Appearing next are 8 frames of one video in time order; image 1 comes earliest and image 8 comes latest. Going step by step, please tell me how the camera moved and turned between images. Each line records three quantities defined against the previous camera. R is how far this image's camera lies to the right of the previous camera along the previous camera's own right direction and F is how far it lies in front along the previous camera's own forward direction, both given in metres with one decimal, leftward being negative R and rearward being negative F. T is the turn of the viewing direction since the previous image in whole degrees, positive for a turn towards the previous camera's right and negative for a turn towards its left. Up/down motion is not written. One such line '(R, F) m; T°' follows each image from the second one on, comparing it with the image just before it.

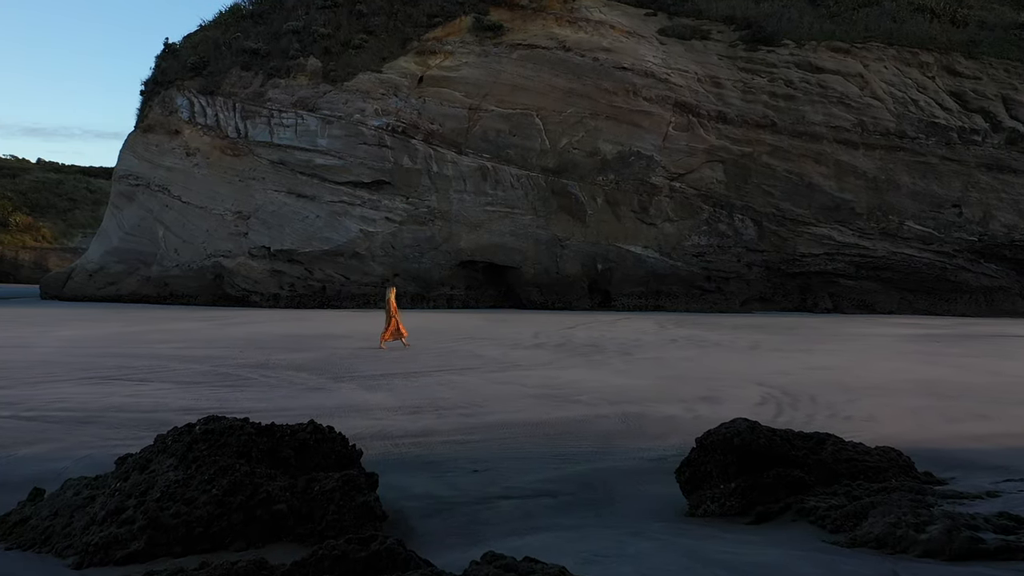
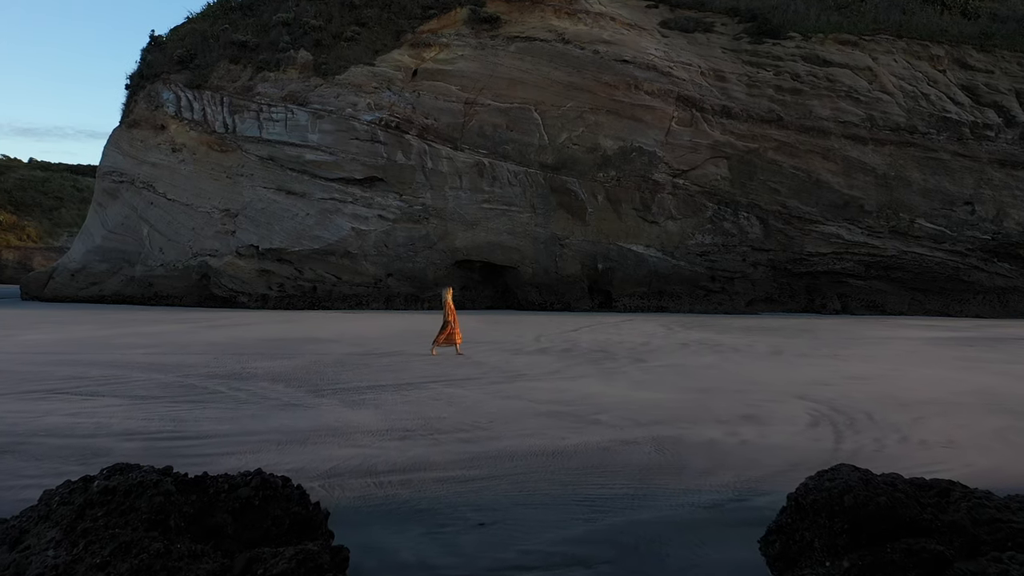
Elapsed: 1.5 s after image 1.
(0.0, +0.5) m; 0°
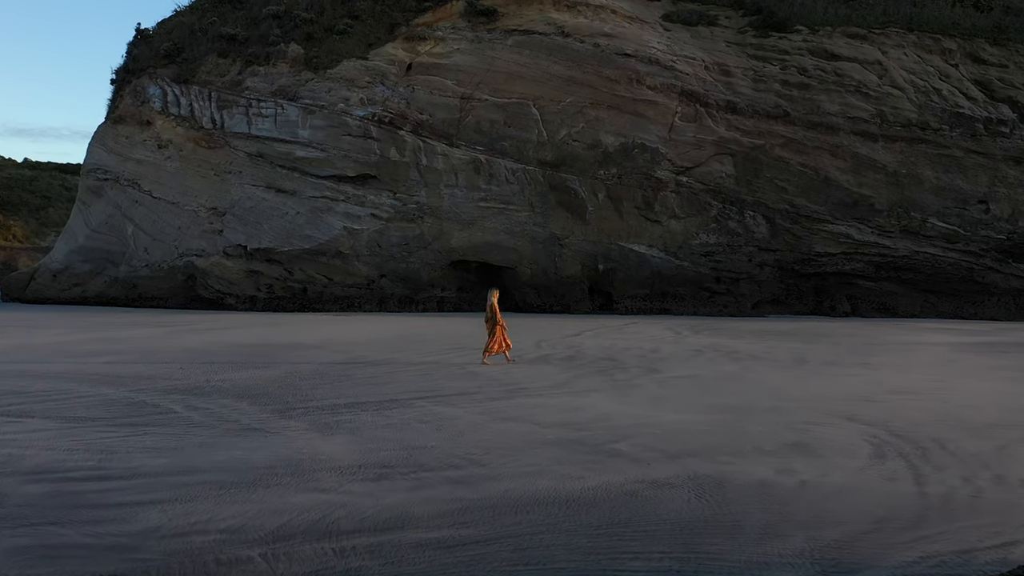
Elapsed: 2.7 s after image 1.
(0.0, +0.5) m; 0°
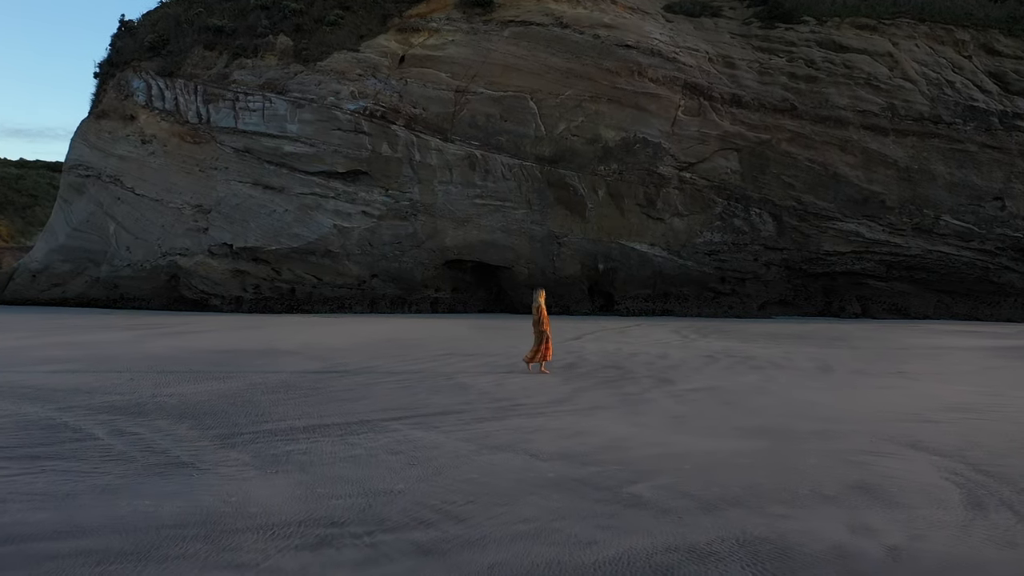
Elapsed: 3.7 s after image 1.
(0.0, +0.5) m; 0°
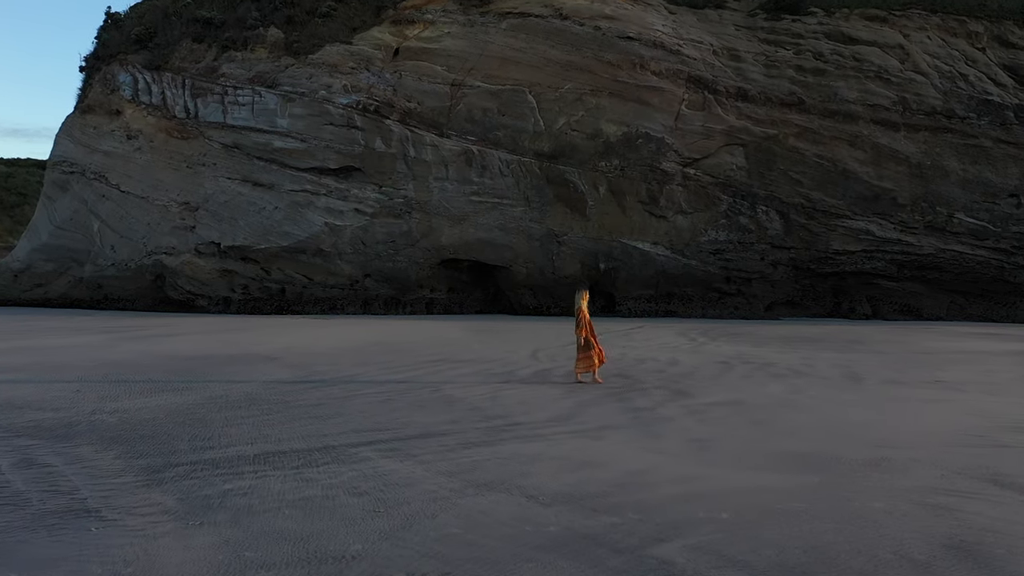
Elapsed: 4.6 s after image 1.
(0.0, +0.4) m; 0°
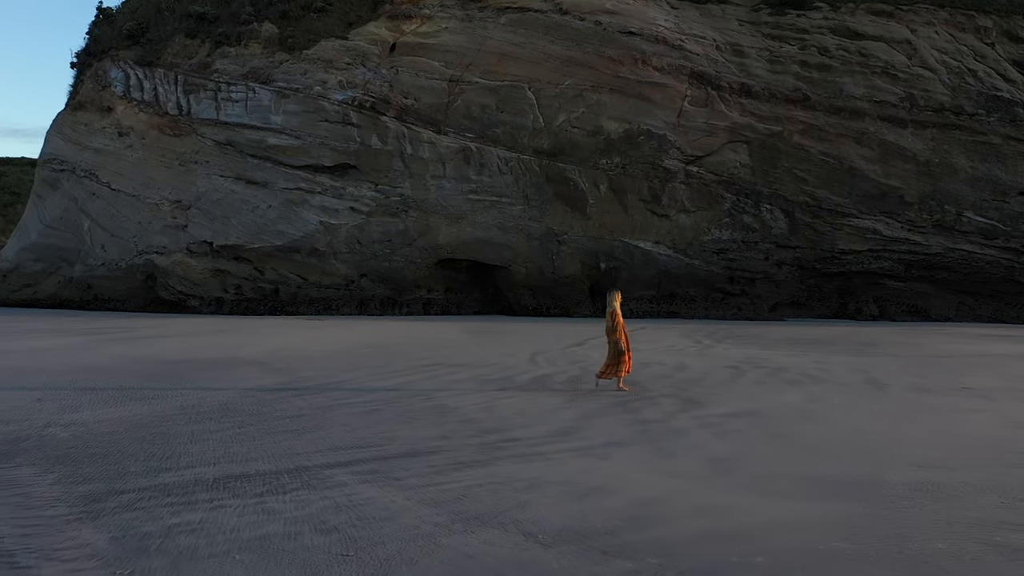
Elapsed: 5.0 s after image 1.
(0.0, +0.3) m; 0°
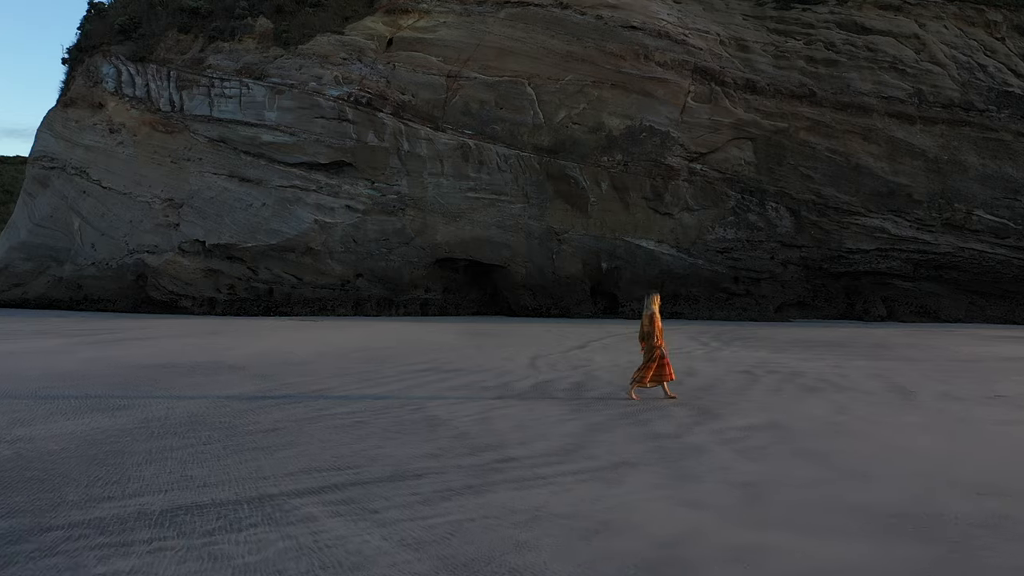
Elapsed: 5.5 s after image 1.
(0.0, +0.3) m; 0°
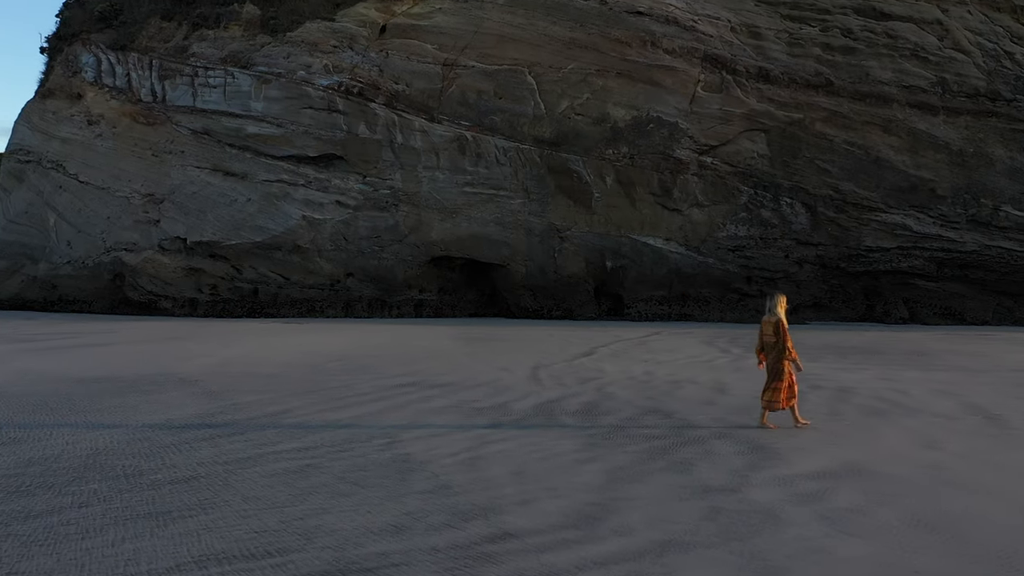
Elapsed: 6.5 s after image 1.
(0.0, +0.6) m; 0°
